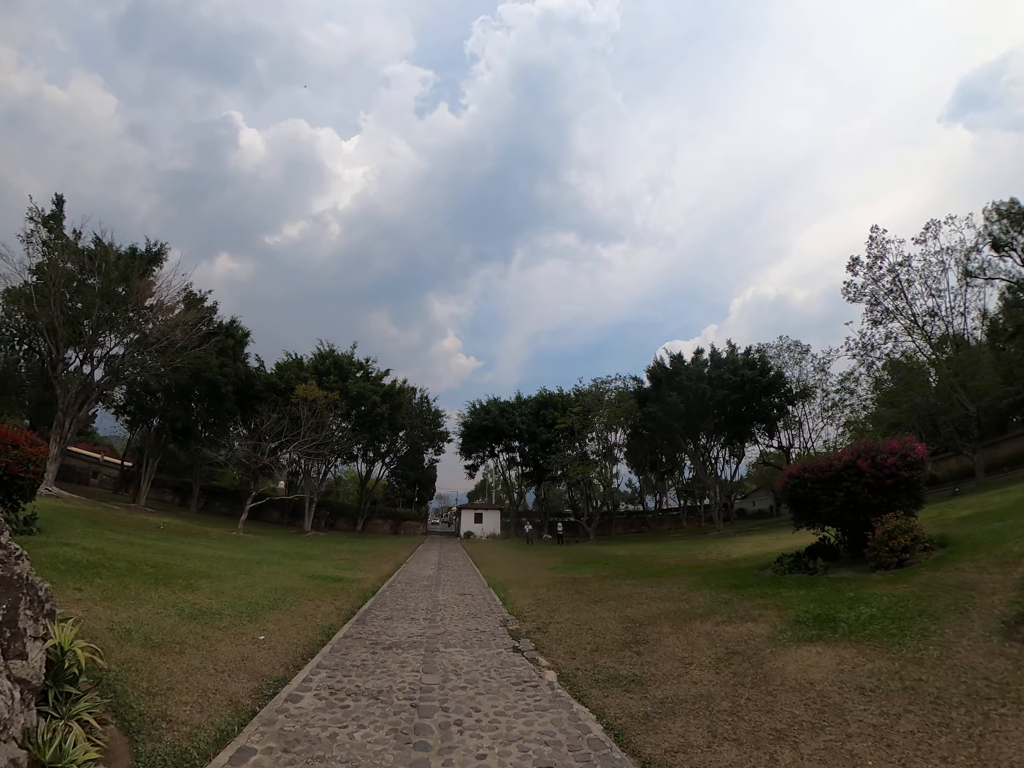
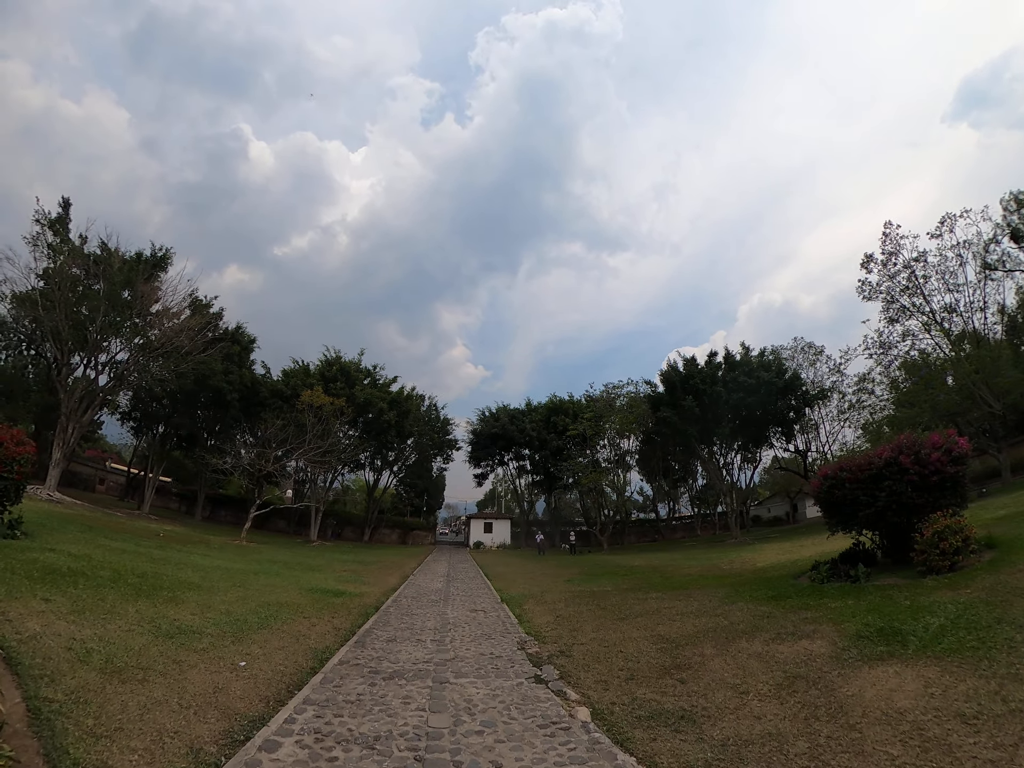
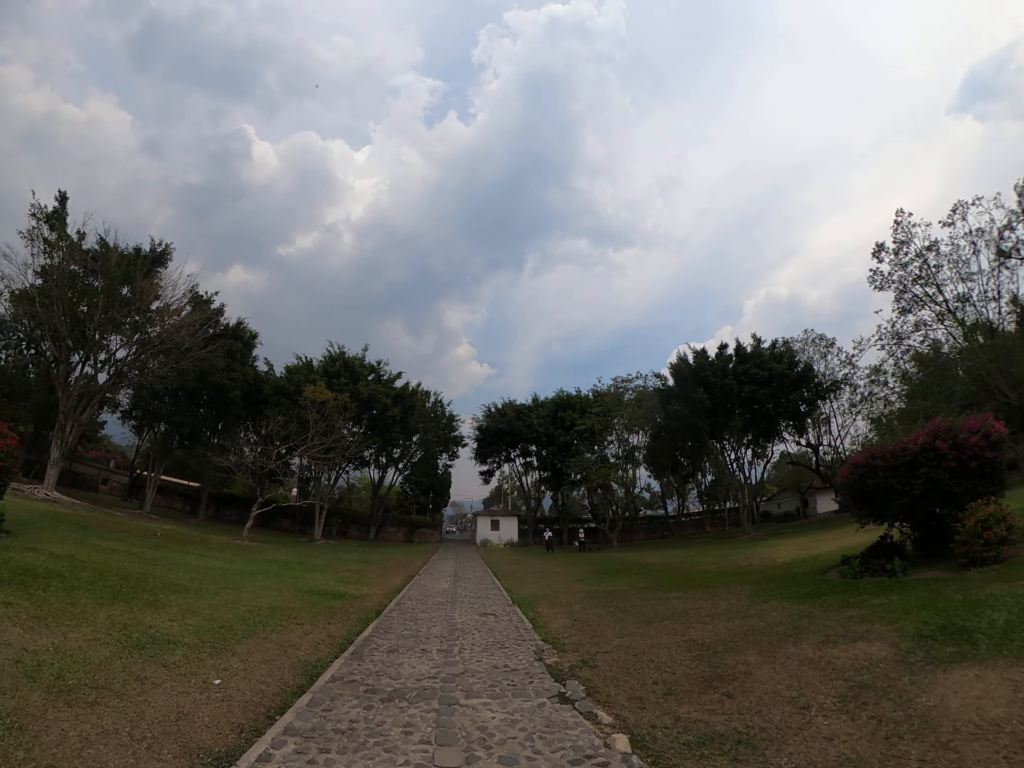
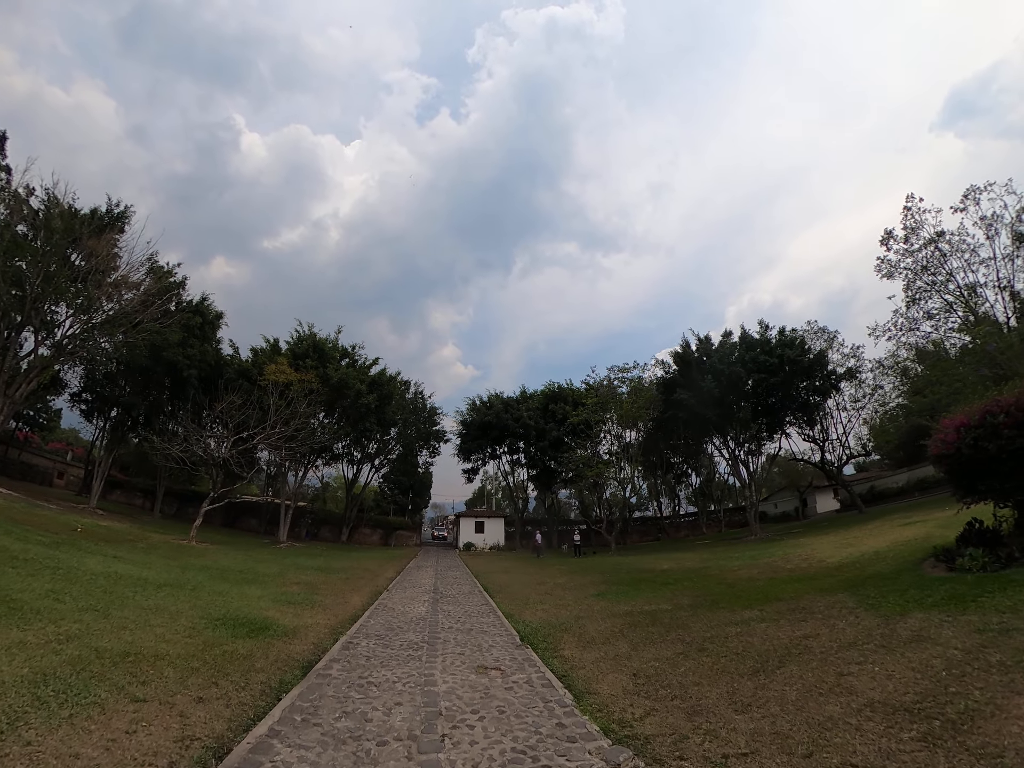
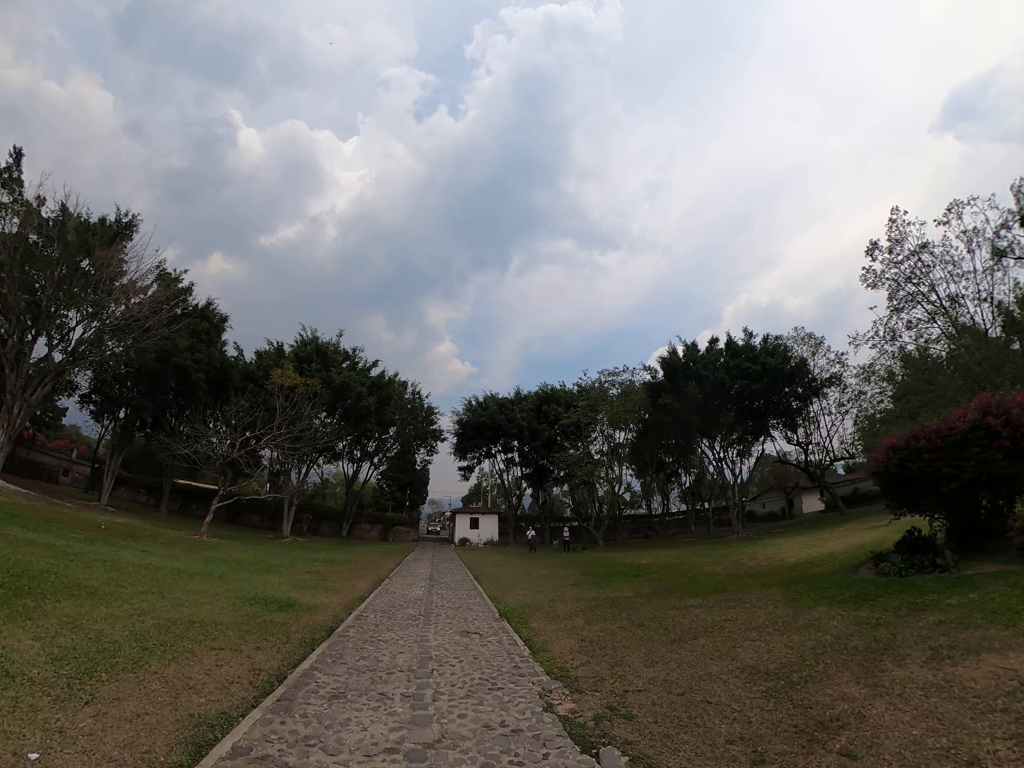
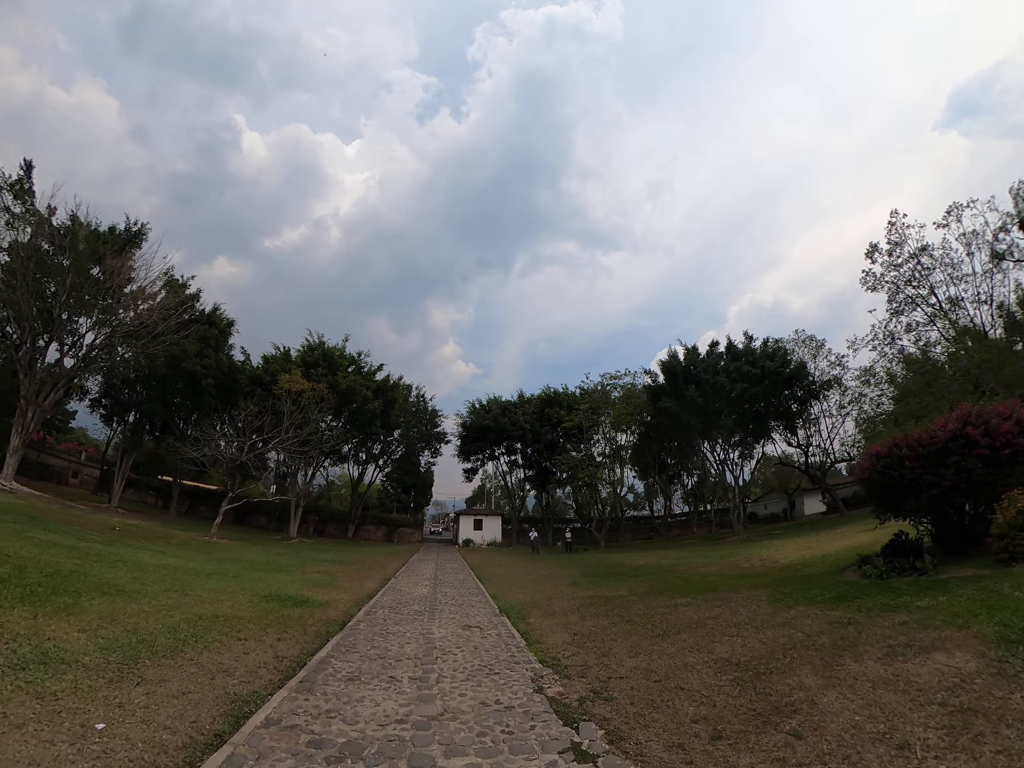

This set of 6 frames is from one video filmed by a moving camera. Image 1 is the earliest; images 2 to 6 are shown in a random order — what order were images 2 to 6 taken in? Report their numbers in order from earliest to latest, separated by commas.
2, 3, 6, 5, 4
